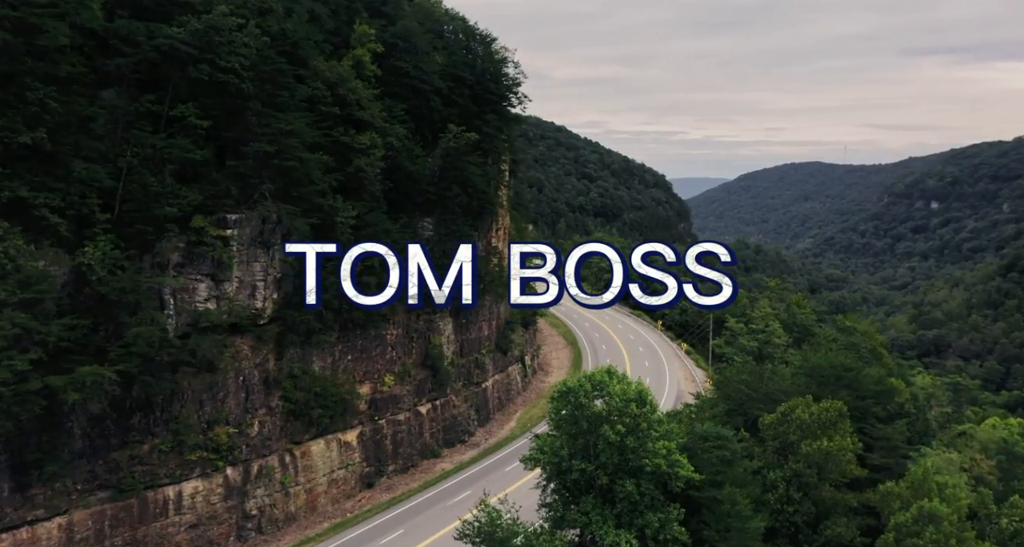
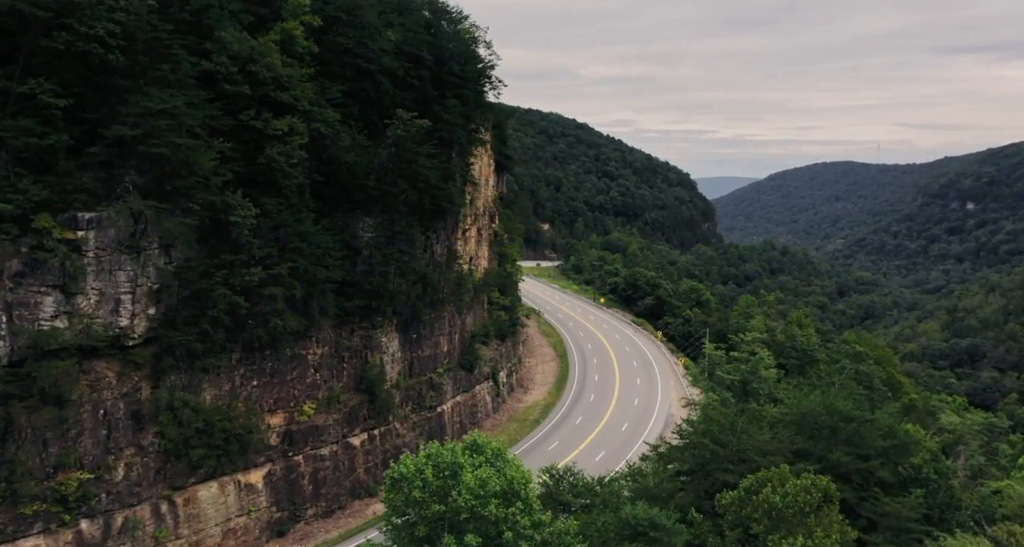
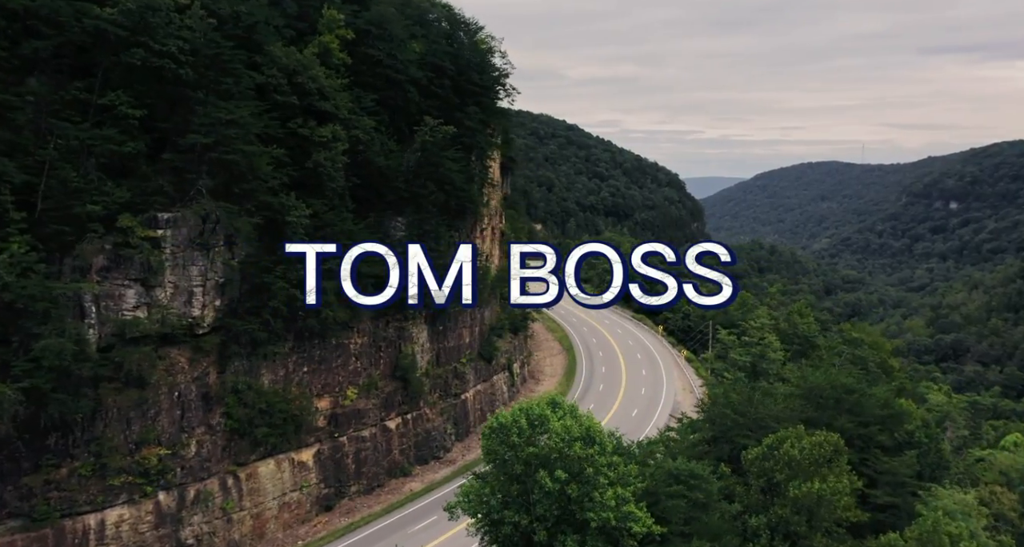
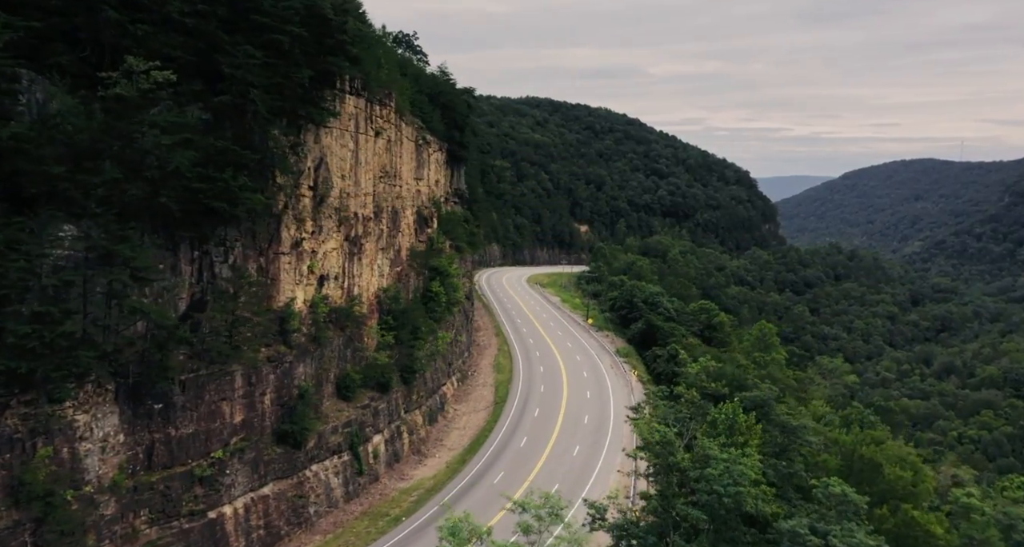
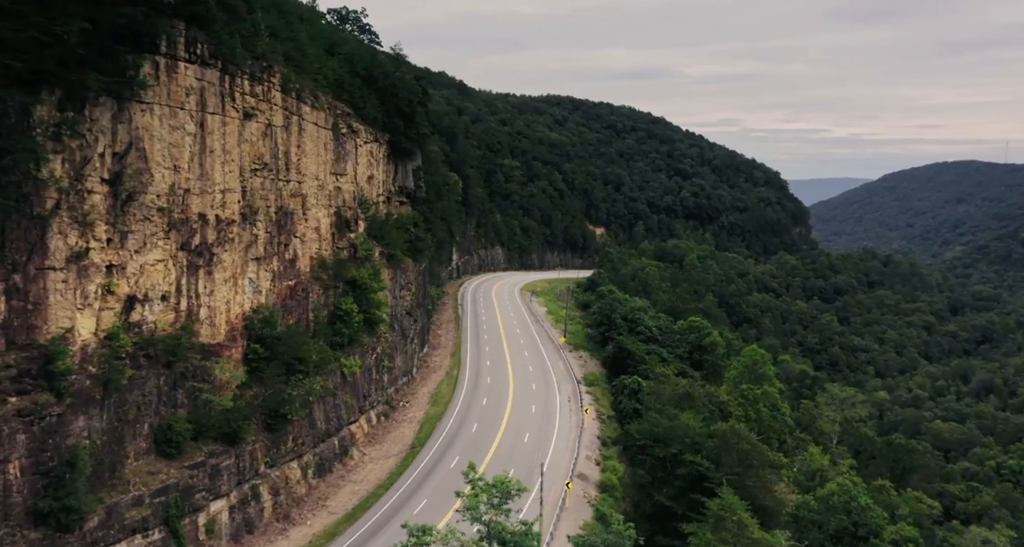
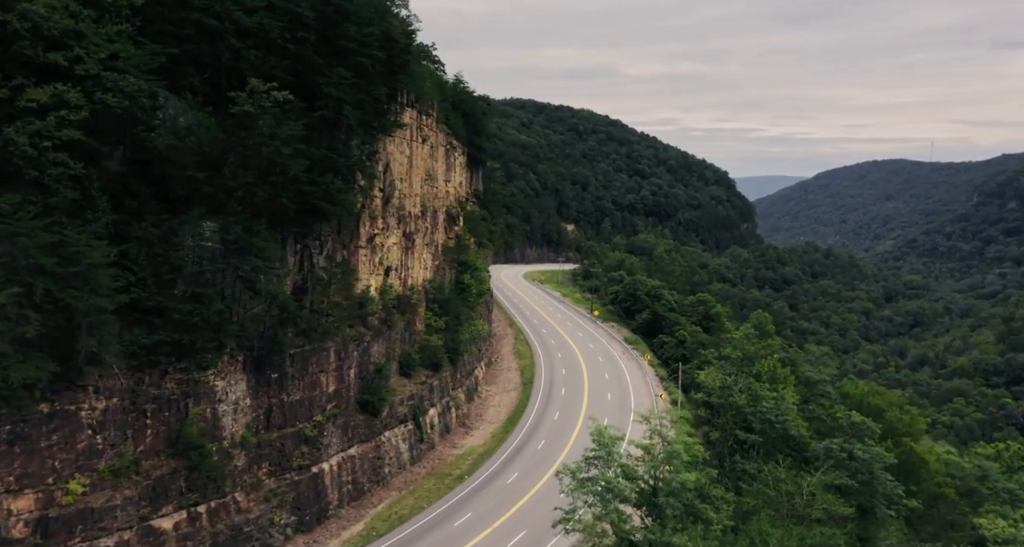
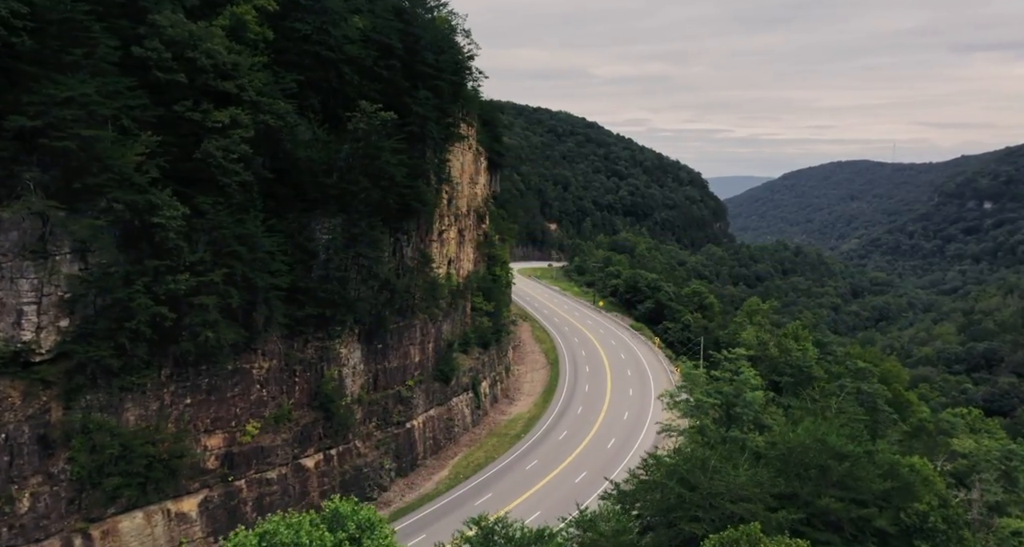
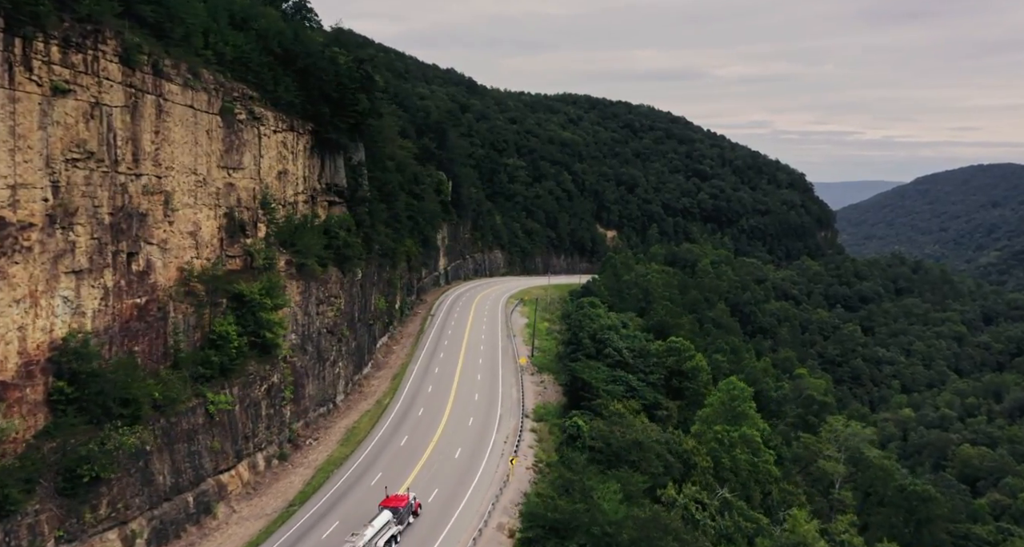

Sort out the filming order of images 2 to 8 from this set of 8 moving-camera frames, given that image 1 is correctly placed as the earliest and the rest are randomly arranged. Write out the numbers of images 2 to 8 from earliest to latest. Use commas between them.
3, 2, 7, 6, 4, 5, 8
